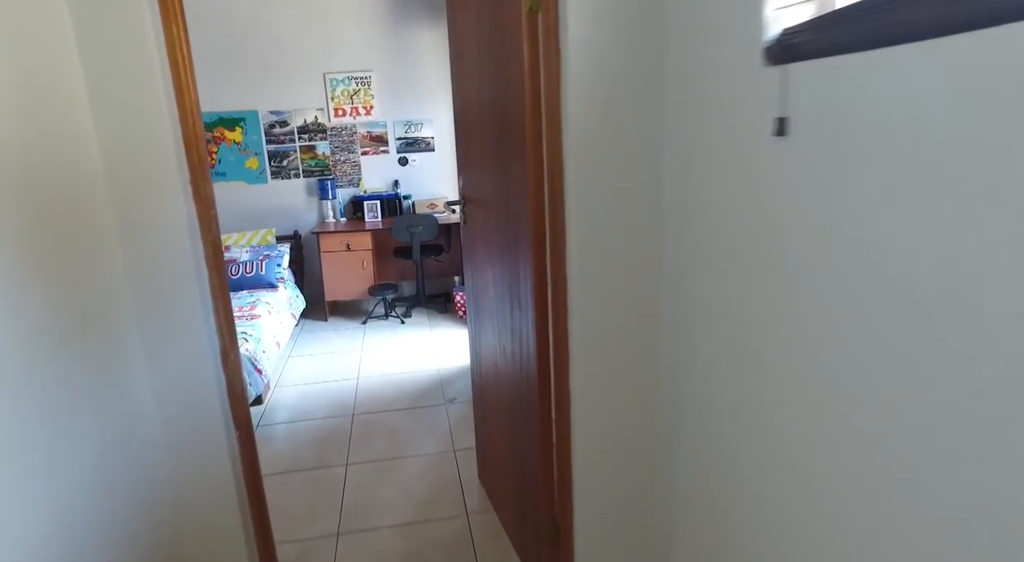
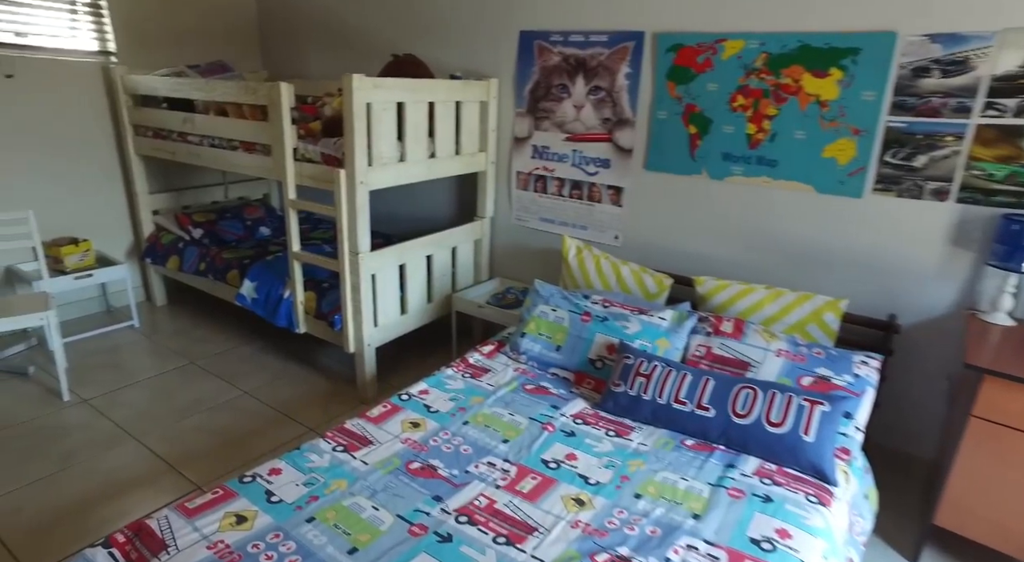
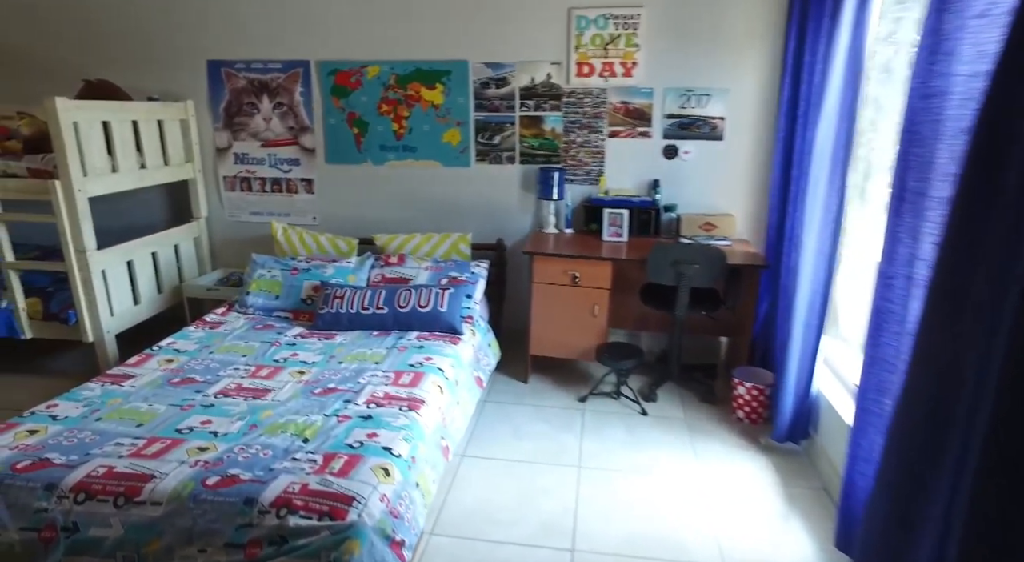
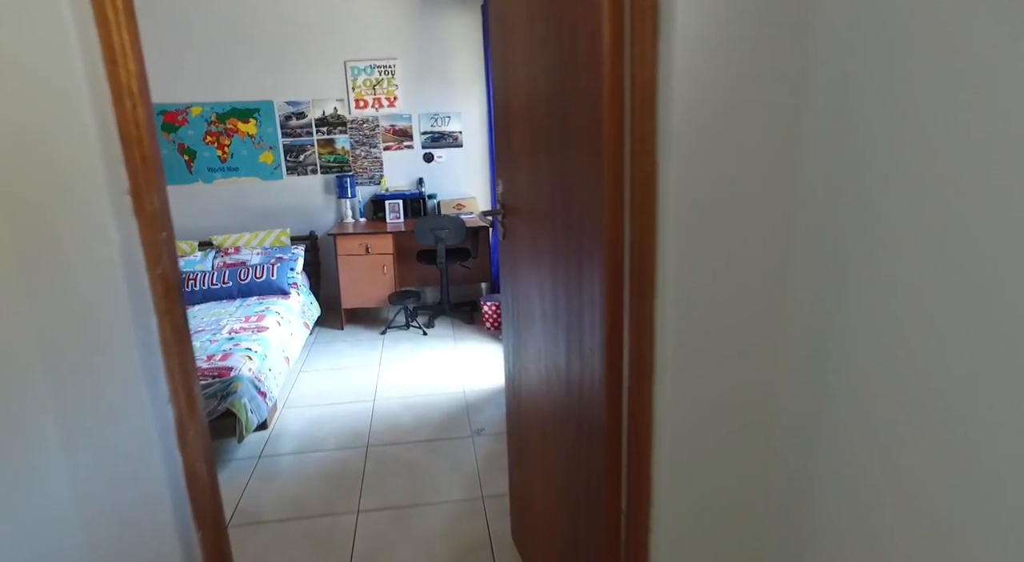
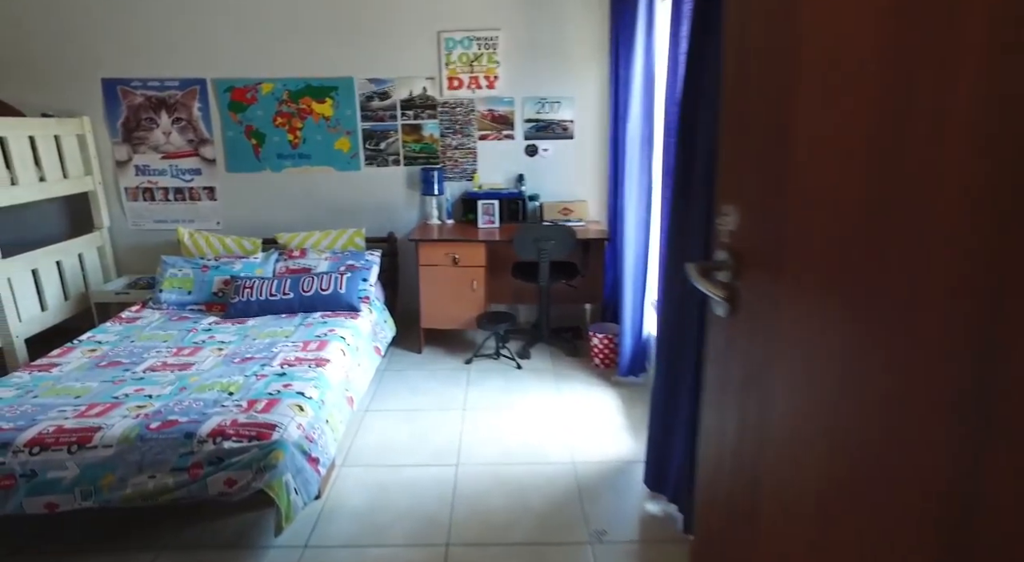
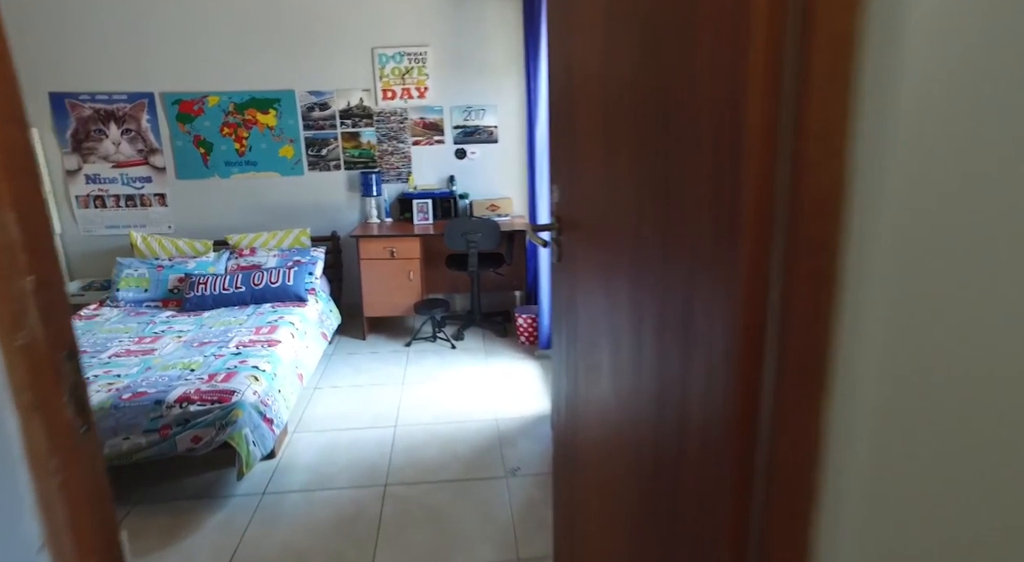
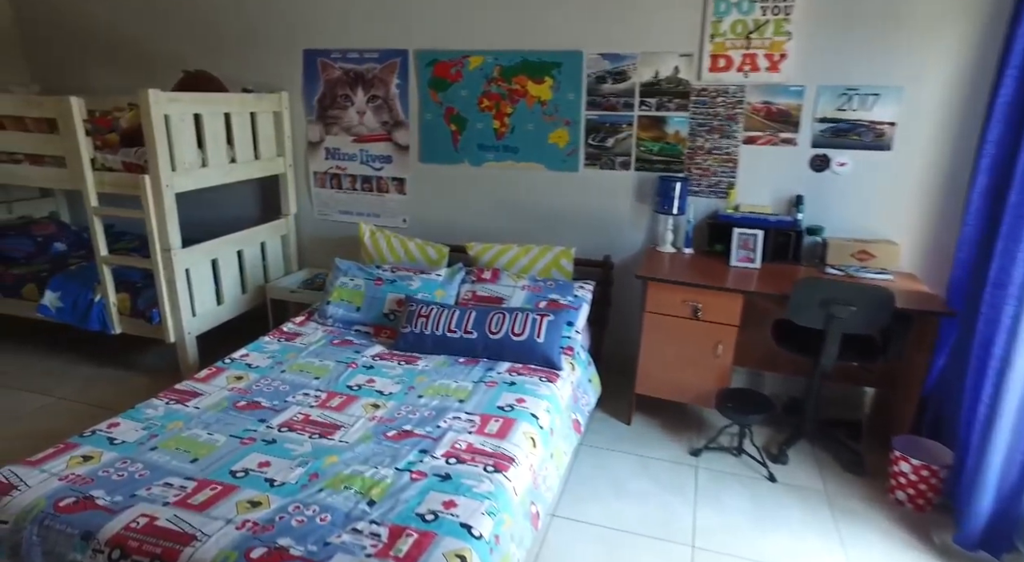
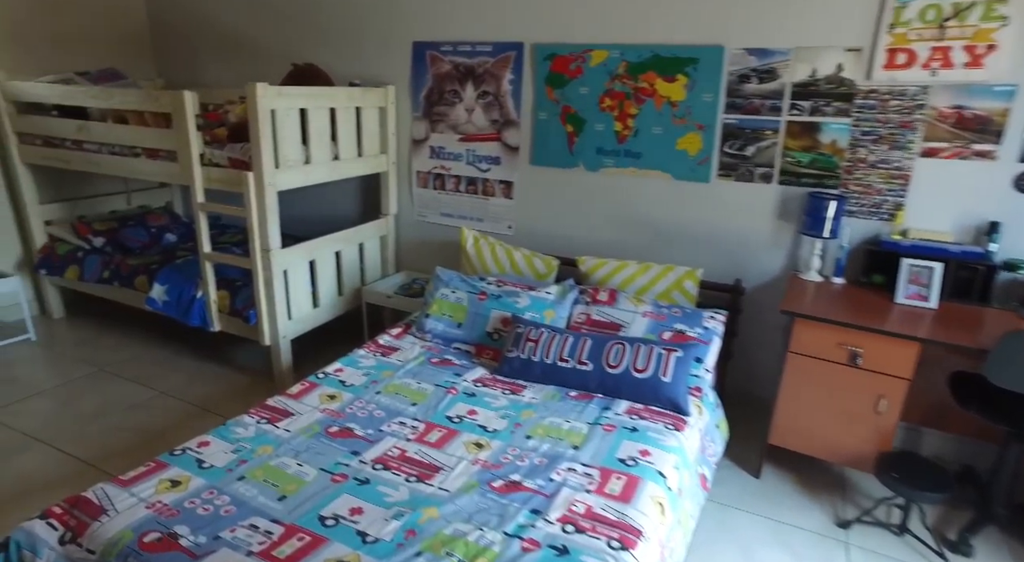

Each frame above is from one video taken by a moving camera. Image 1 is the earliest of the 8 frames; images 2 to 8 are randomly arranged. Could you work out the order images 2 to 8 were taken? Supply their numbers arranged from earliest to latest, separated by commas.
4, 6, 5, 3, 7, 8, 2
